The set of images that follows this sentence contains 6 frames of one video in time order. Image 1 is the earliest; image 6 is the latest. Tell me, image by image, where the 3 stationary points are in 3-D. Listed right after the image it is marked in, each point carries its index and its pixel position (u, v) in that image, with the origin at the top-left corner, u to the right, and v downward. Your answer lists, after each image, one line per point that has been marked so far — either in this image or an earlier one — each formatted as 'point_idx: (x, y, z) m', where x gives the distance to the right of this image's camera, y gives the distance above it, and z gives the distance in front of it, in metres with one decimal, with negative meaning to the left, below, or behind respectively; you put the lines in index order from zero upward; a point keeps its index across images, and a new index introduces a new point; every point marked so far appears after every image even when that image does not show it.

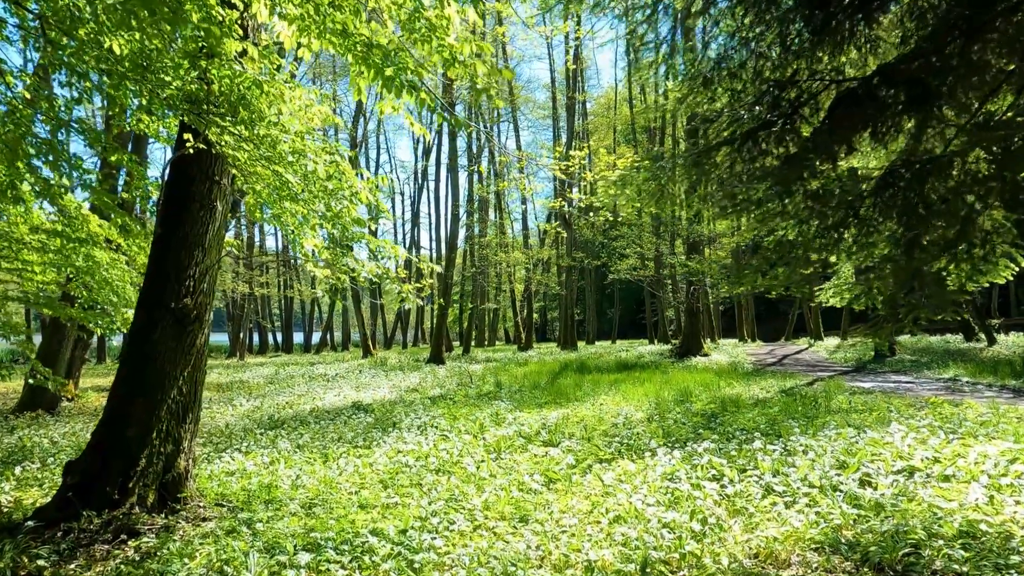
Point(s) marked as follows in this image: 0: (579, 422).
0: (+0.8, -1.5, +8.4) m
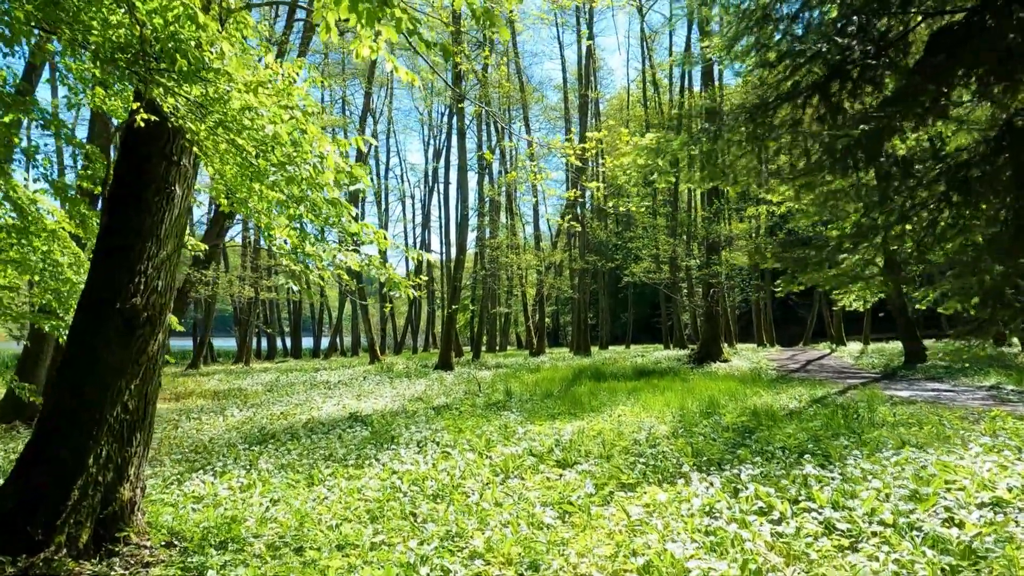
0: (+0.9, -1.5, +7.5) m
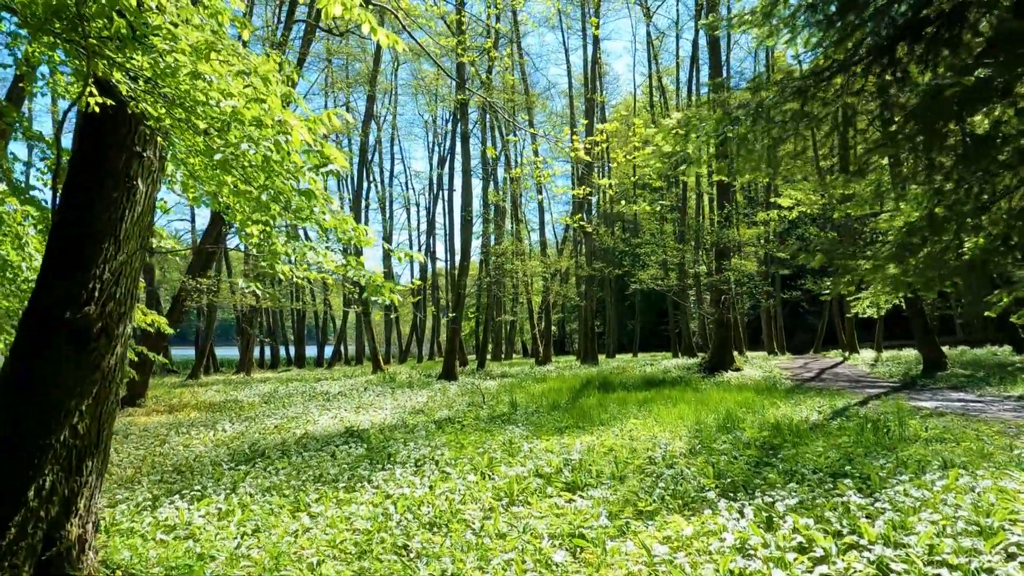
0: (+0.9, -1.6, +7.0) m
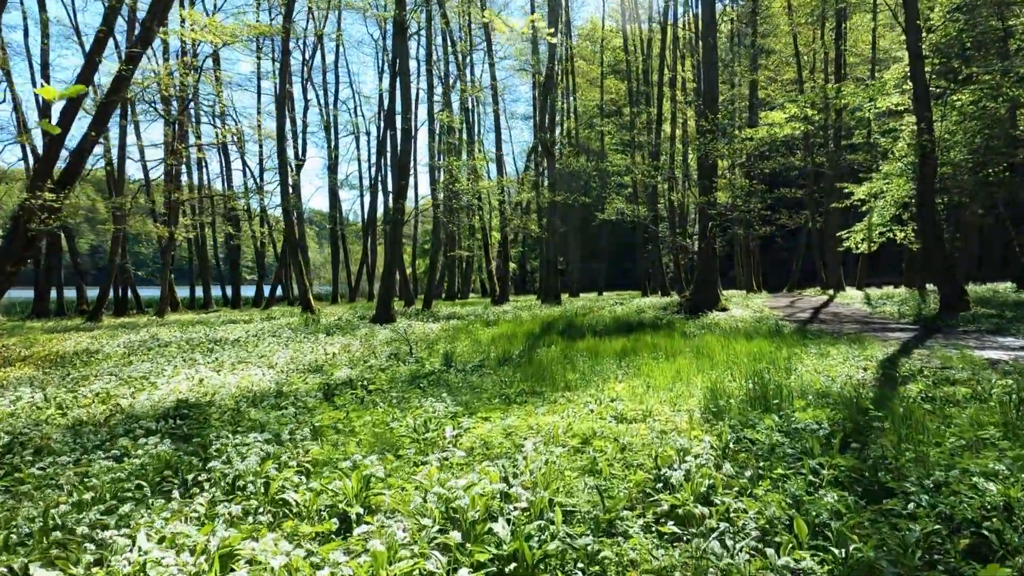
0: (+0.4, -0.9, +4.0) m
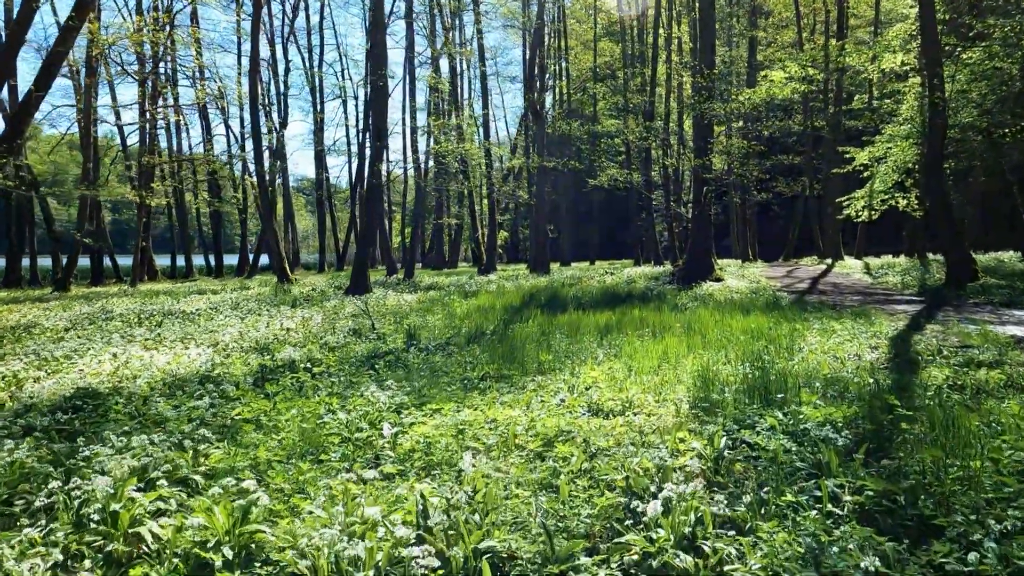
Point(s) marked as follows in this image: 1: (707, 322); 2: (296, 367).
0: (+0.1, -0.8, +3.1) m
1: (+2.1, -0.4, +8.1) m
2: (-1.8, -0.7, +6.4) m
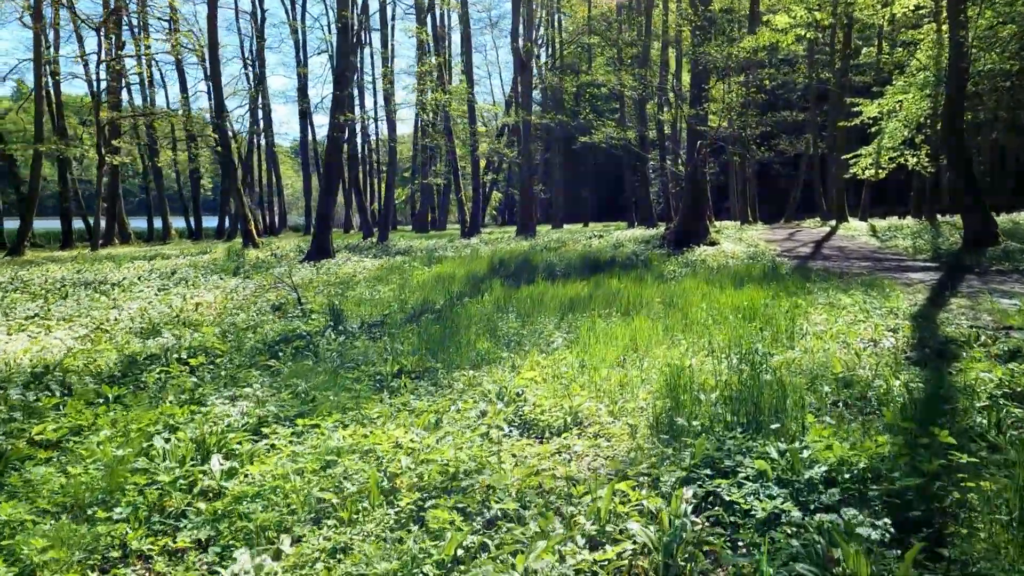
0: (-0.4, -0.8, +1.9) m
1: (+1.6, -0.1, +6.9) m
2: (-2.3, -0.5, +5.1) m
